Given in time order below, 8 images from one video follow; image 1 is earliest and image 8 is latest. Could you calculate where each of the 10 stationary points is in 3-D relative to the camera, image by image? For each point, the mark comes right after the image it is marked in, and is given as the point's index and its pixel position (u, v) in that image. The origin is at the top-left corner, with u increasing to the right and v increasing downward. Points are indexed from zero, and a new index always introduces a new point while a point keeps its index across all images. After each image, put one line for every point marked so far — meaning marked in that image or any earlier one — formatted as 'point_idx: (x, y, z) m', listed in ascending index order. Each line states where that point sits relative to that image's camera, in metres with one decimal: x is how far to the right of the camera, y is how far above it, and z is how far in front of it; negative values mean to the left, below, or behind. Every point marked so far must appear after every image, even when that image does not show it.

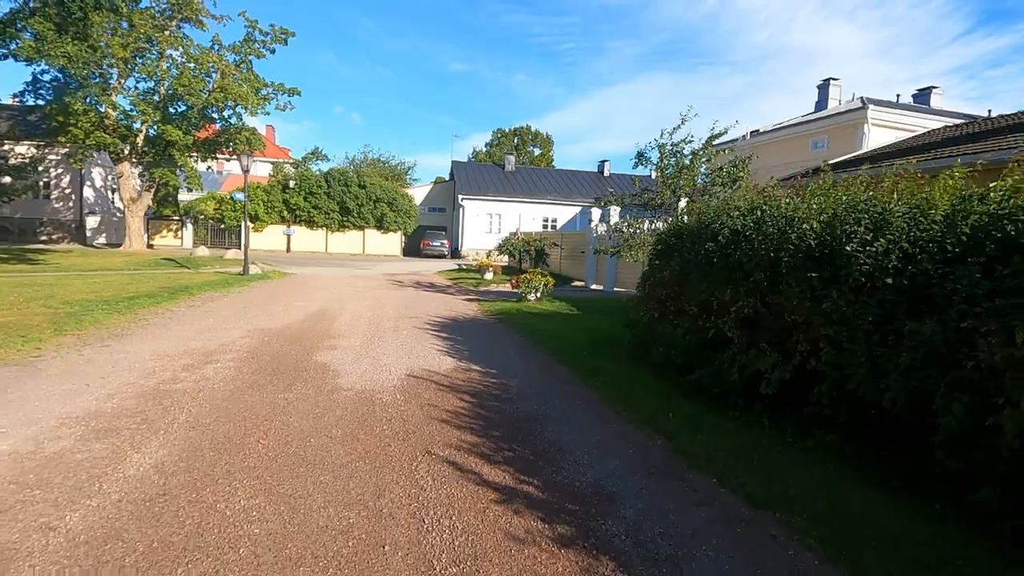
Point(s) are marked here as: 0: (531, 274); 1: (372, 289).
0: (+0.6, +0.5, +15.0) m
1: (-4.8, 0.0, +18.4) m
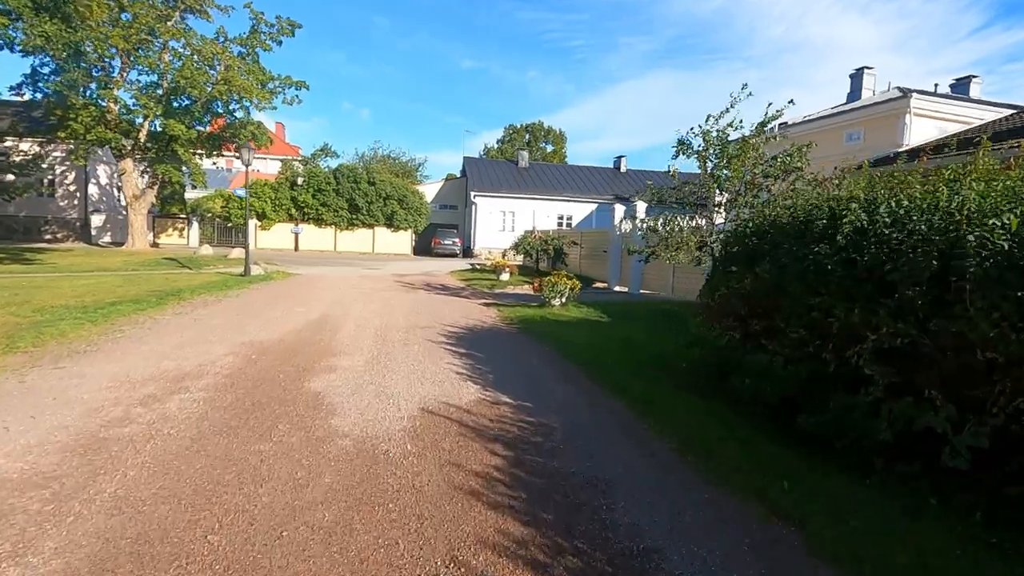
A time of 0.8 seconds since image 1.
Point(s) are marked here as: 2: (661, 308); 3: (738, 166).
0: (+1.1, +0.4, +13.6) m
1: (-4.2, -0.1, +17.0) m
2: (+3.8, -0.5, +13.8) m
3: (+4.9, +2.6, +11.6) m
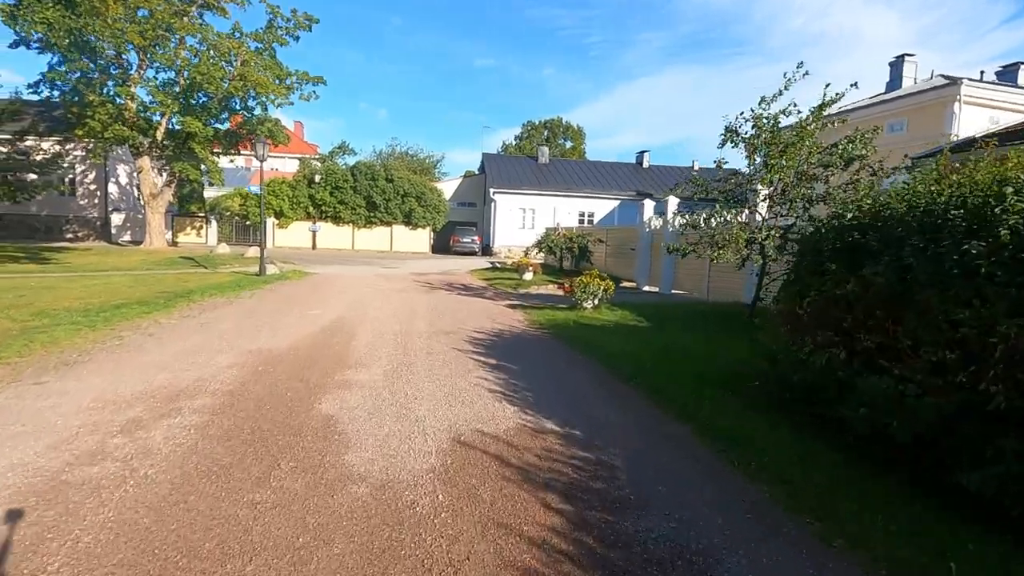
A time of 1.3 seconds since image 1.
0: (+1.8, +0.3, +12.6) m
1: (-3.4, -0.1, +16.2) m
2: (+4.4, -0.5, +12.7) m
3: (+5.5, +2.6, +10.5) m
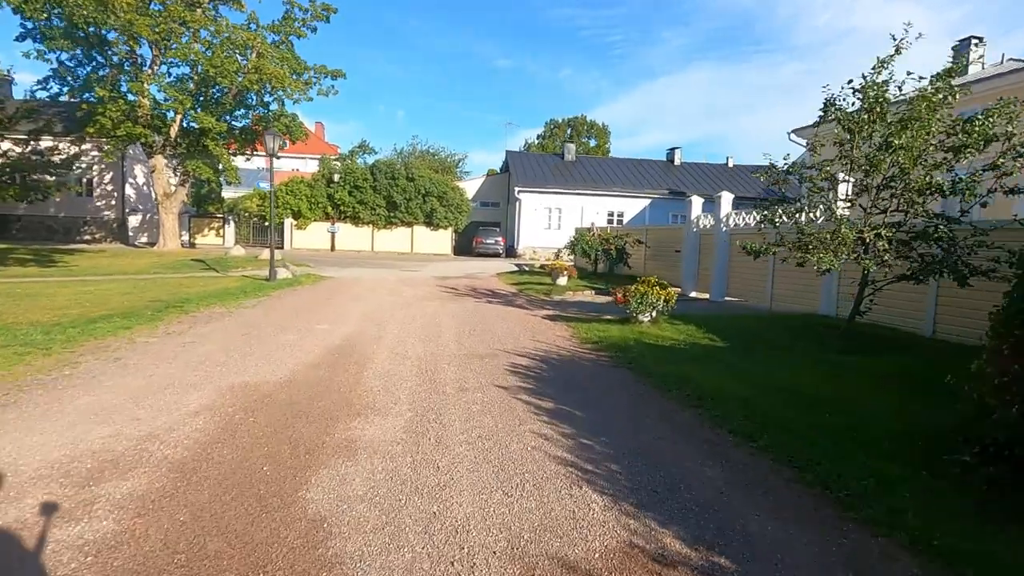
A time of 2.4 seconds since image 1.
0: (+2.6, +0.1, +10.6) m
1: (-2.4, -0.3, +14.5) m
2: (+5.3, -0.7, +10.7) m
3: (+6.2, +2.4, +8.4) m
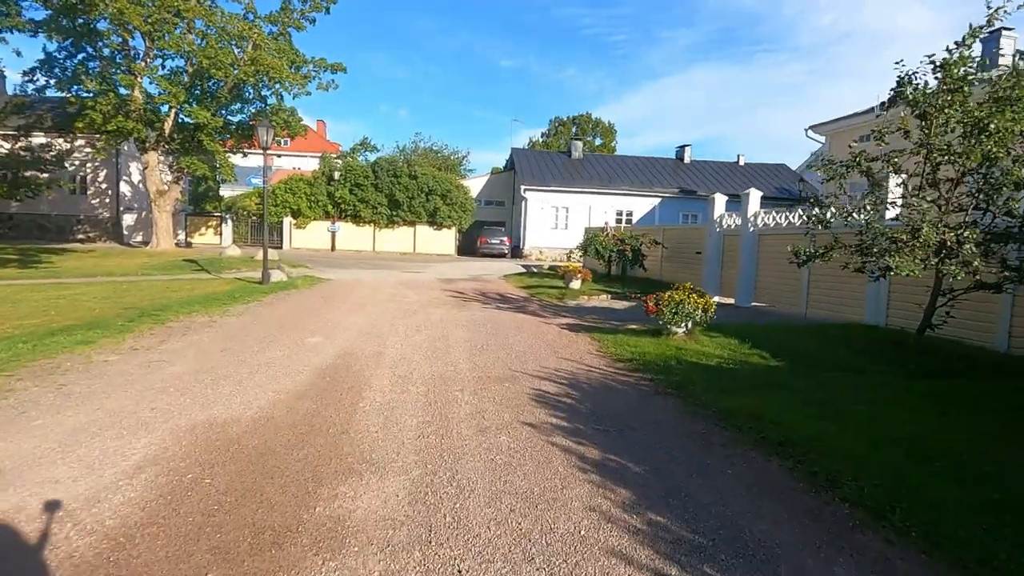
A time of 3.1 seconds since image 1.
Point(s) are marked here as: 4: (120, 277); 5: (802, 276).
0: (+2.9, 0.0, +9.4) m
1: (-2.1, -0.4, +13.3) m
2: (+5.6, -0.9, +9.5) m
3: (+6.5, +2.2, +7.2) m
4: (-13.4, +0.4, +18.5) m
5: (+7.5, +0.3, +14.0) m
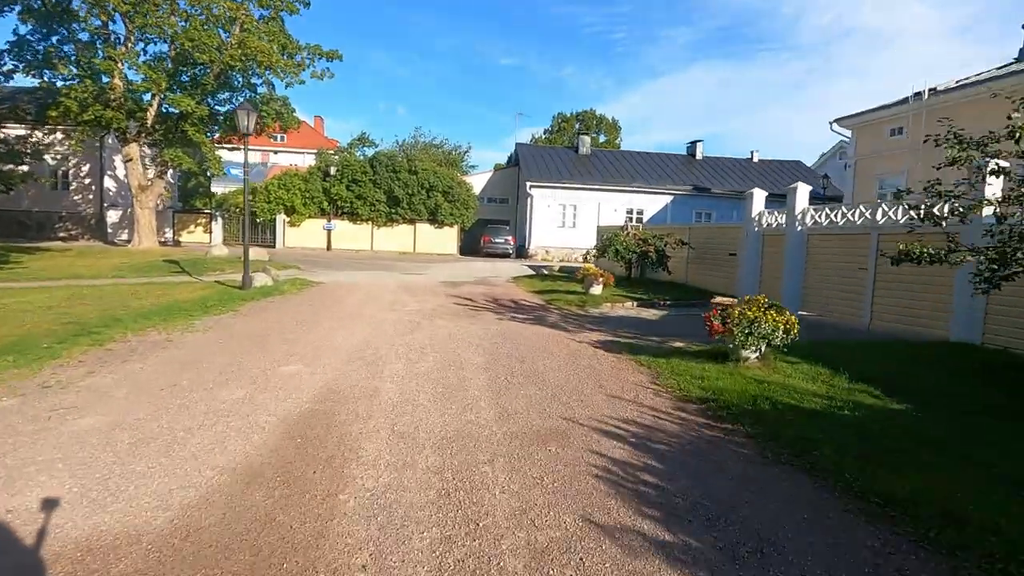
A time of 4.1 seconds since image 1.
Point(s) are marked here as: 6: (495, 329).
0: (+3.3, -0.2, +7.5) m
1: (-1.7, -0.6, +11.4) m
2: (+6.0, -1.1, +7.6) m
3: (+7.0, +2.0, +5.3) m
4: (-13.0, +0.2, +16.5) m
5: (+7.9, +0.1, +12.1) m
6: (-0.3, -0.8, +10.1) m
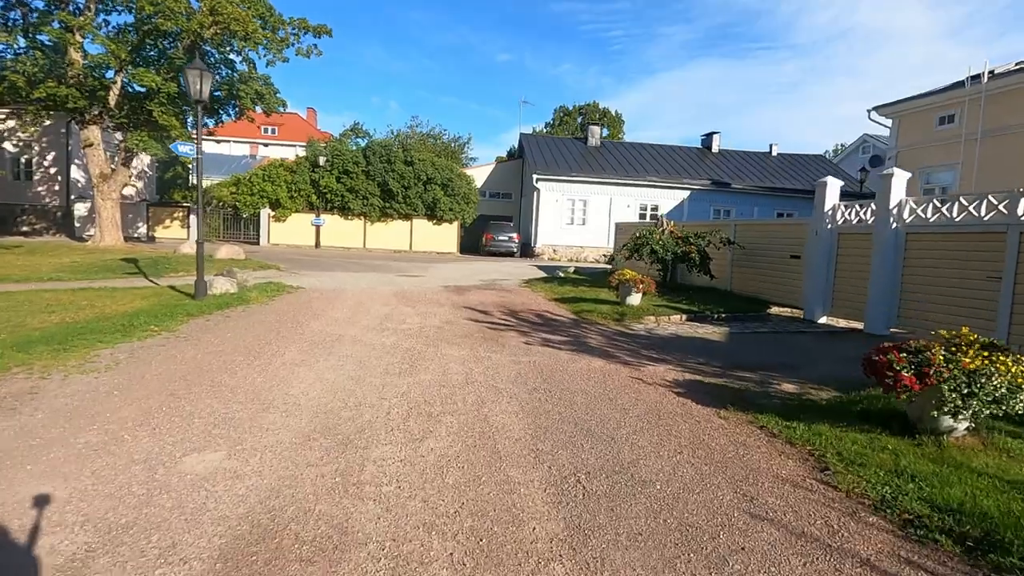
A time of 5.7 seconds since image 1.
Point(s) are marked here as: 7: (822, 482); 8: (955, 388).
0: (+3.9, -0.4, +4.7) m
1: (-1.2, -0.8, +8.5) m
2: (+6.5, -1.4, +4.8) m
3: (+7.5, +1.7, +2.5) m
4: (-12.6, +0.1, +13.6) m
5: (+8.4, -0.2, +9.3) m
6: (+0.2, -1.0, +7.3) m
7: (+2.3, -1.4, +4.0) m
8: (+3.6, -0.8, +4.4) m
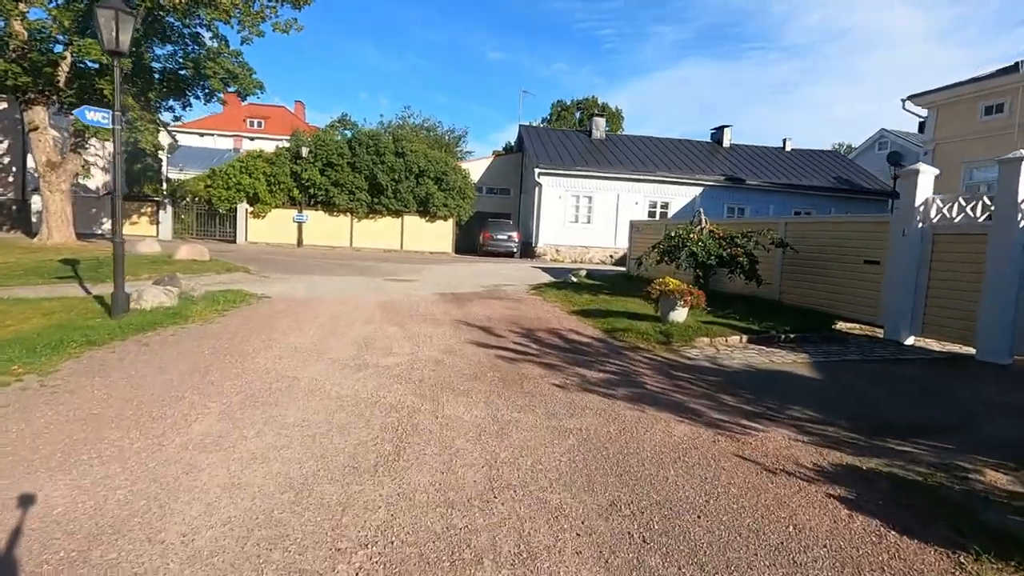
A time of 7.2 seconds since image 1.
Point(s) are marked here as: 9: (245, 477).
0: (+4.3, -0.7, +2.1) m
1: (-0.9, -1.0, +5.9) m
2: (+6.9, -1.6, +2.3) m
3: (+8.0, +1.4, 0.0) m
4: (-12.3, -0.1, +10.8) m
5: (+8.8, -0.4, +6.8) m
6: (+0.6, -1.3, +4.7) m
7: (+2.7, -1.7, +1.4) m
8: (+4.0, -1.1, +1.9) m
9: (-1.8, -1.3, +3.5) m
